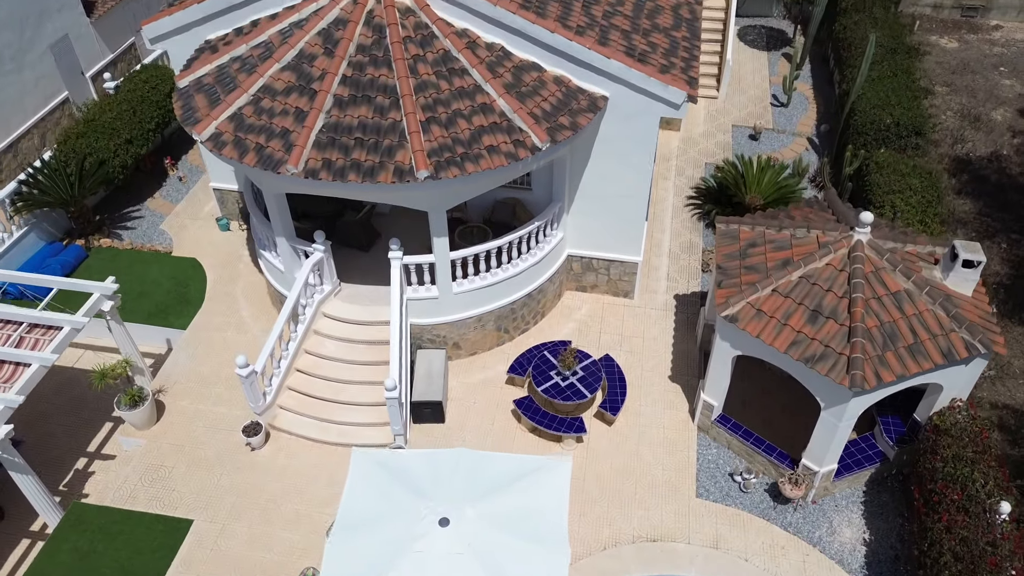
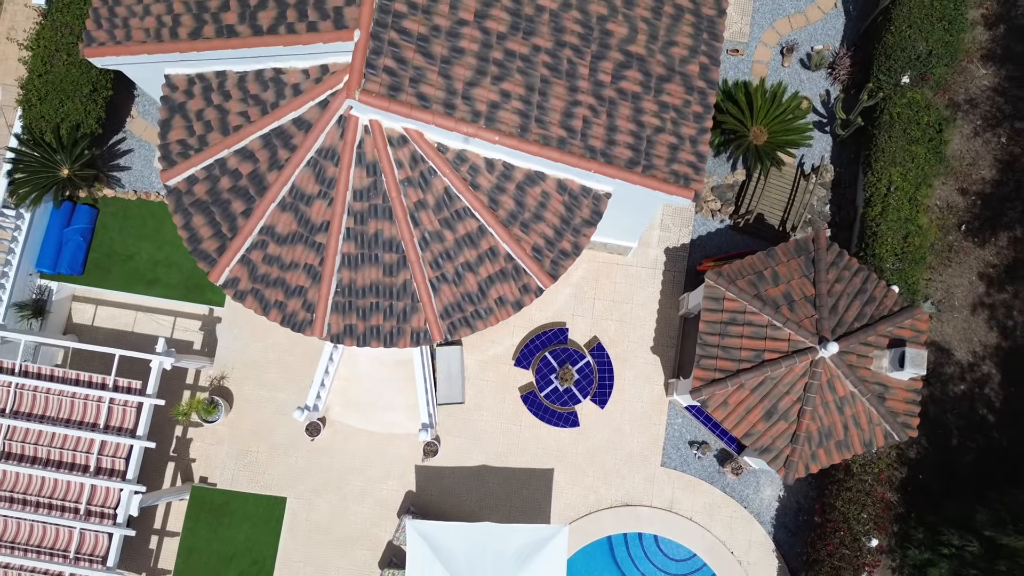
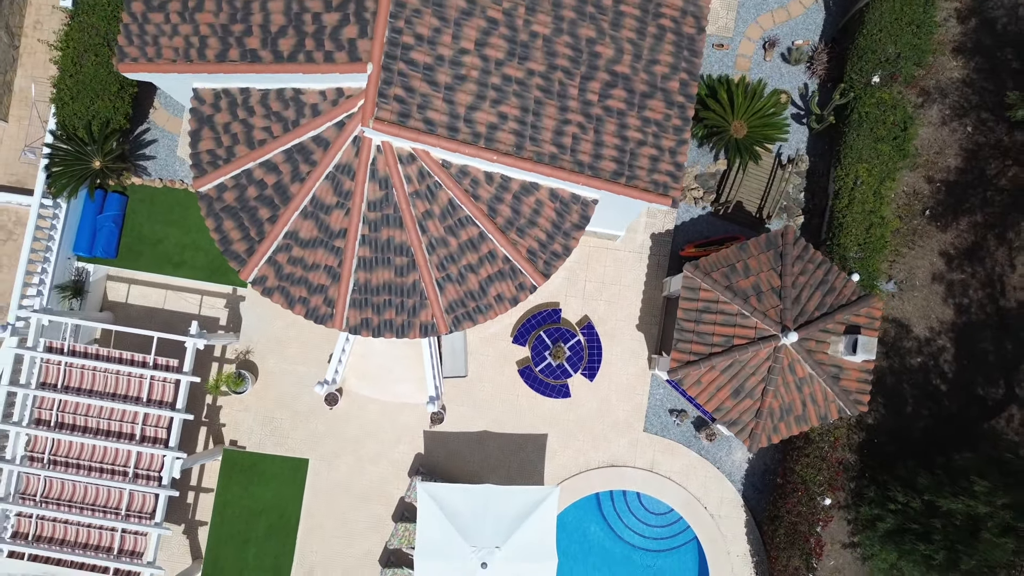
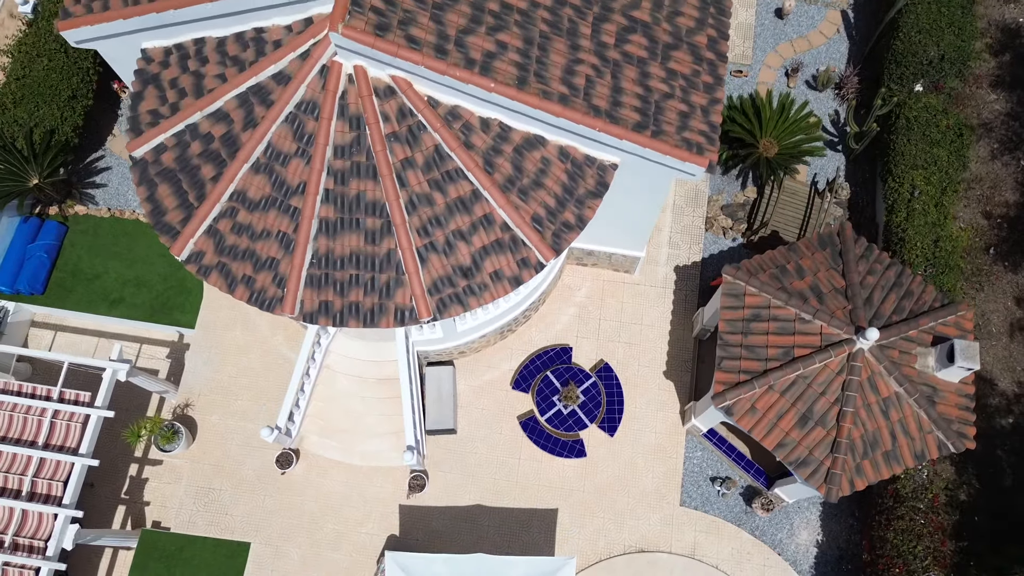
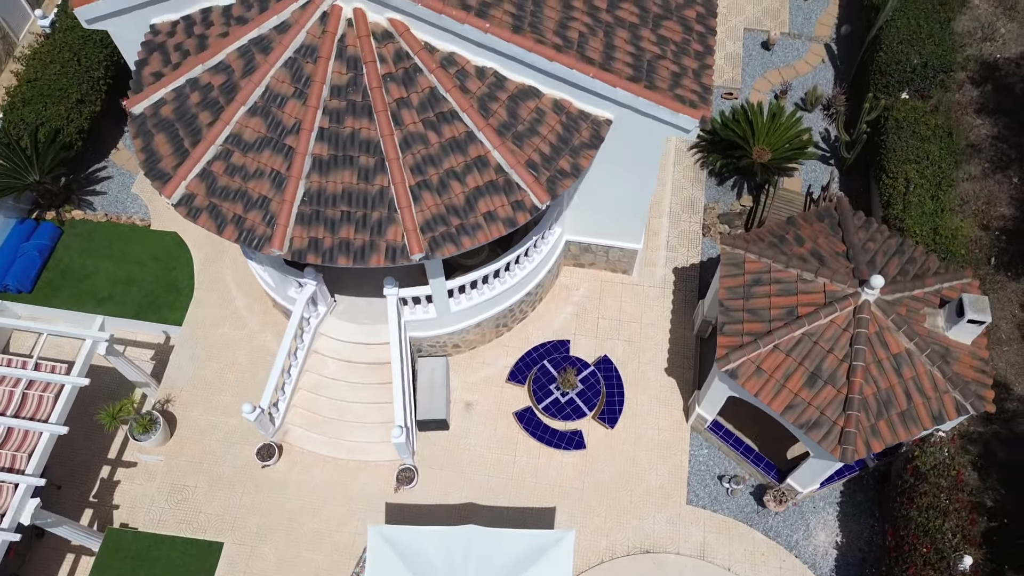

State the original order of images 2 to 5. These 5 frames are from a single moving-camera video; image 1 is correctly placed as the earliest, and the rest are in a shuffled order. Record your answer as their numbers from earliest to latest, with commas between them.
5, 4, 2, 3
